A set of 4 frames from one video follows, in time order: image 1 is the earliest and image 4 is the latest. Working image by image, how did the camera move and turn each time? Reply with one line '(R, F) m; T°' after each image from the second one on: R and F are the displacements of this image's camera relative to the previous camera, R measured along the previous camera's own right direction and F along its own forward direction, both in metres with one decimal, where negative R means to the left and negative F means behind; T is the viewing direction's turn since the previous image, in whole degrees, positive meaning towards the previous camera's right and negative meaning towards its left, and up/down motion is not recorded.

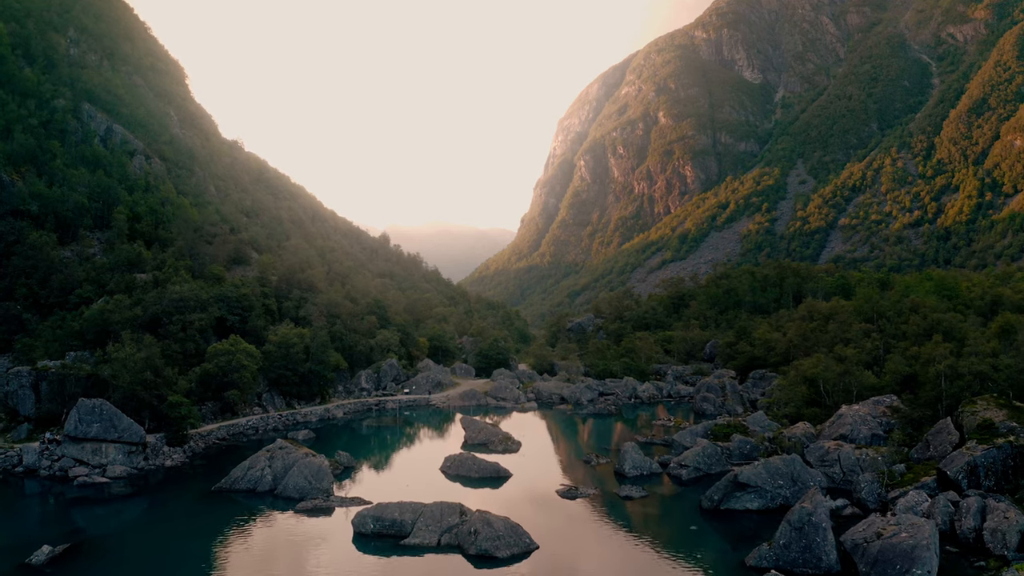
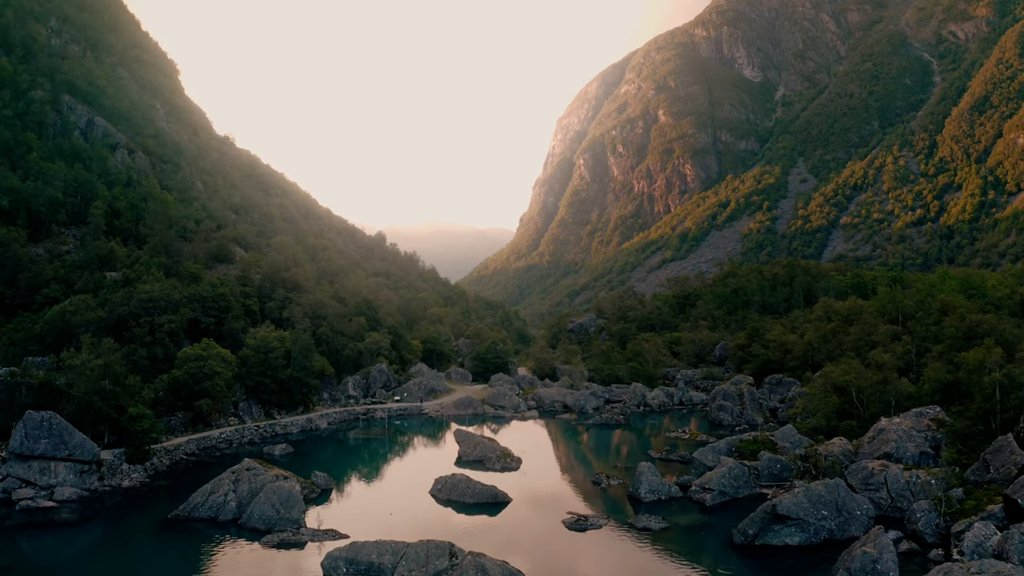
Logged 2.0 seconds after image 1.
(0.0, +5.5) m; 0°
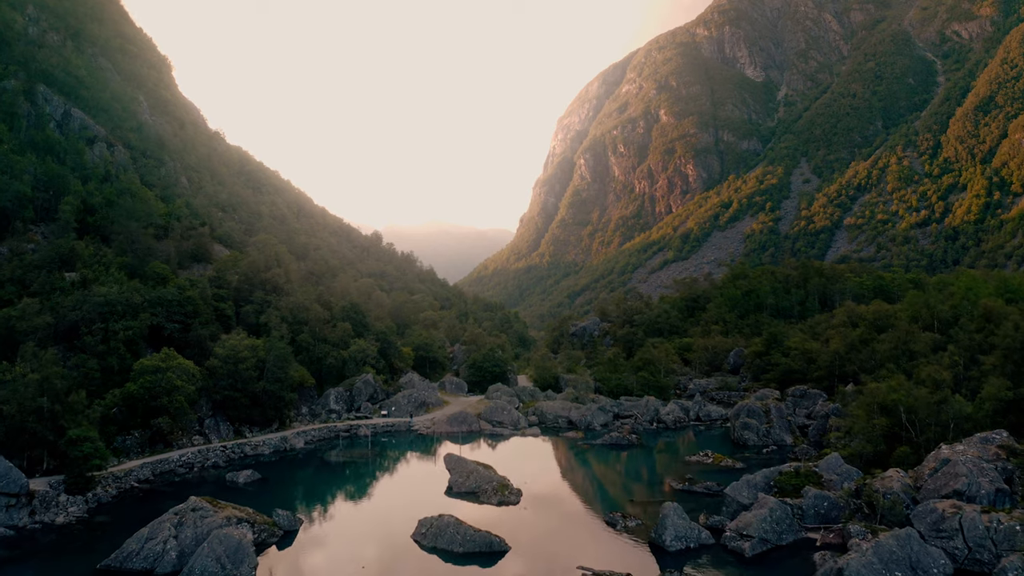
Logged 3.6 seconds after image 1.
(+0.1, +6.6) m; 0°
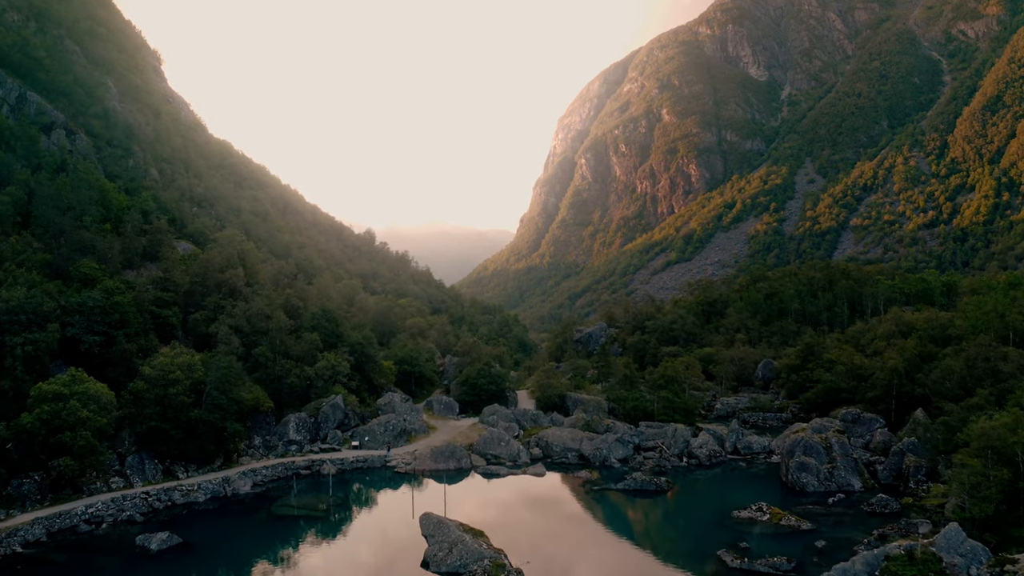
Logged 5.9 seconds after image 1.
(+0.1, +10.8) m; 0°
